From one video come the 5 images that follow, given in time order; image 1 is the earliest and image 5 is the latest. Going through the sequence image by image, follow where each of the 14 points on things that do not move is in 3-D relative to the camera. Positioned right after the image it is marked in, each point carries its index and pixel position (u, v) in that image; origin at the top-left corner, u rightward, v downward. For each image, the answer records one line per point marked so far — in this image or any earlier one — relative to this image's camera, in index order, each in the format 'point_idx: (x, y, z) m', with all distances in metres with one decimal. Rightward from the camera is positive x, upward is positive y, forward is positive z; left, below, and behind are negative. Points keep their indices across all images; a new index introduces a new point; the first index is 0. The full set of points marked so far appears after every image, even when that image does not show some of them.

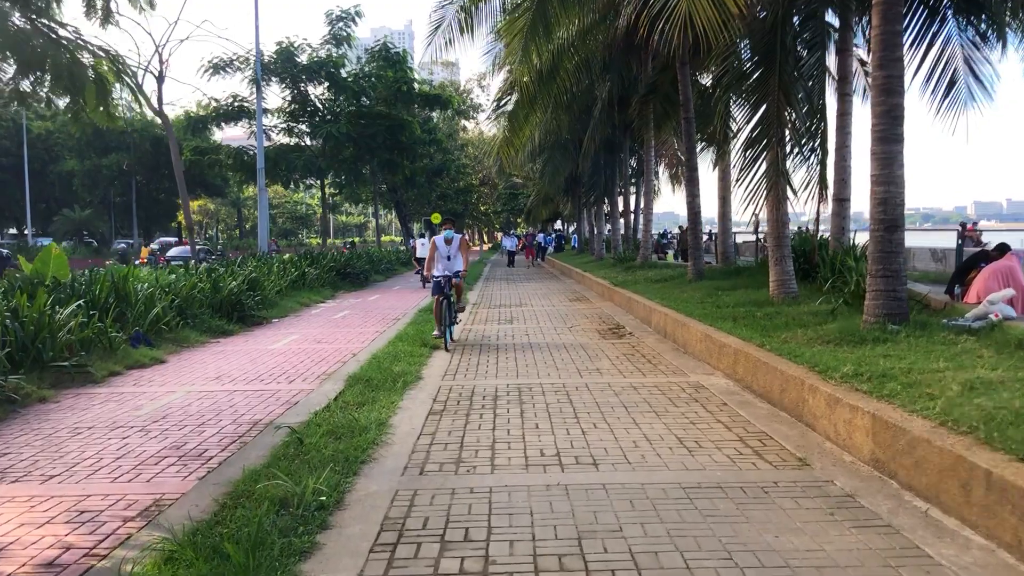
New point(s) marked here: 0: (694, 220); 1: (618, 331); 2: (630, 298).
0: (+5.2, +2.0, +16.1) m
1: (+2.3, -1.0, +12.1) m
2: (+3.0, -0.2, +14.3) m
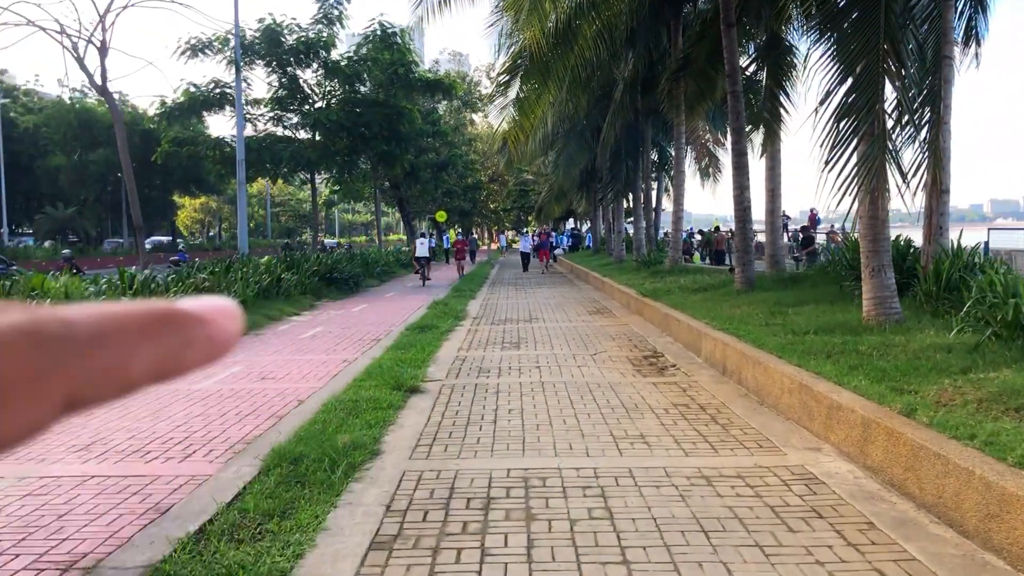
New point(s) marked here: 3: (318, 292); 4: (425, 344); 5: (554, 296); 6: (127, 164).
0: (+5.4, +1.7, +13.2) m
1: (+2.4, -1.2, +9.3) m
2: (+3.2, -0.5, +11.5) m
3: (-6.6, -0.1, +19.1) m
4: (-1.7, -1.1, +10.7) m
5: (+1.4, -0.3, +18.9) m
6: (-9.9, +3.2, +14.5) m
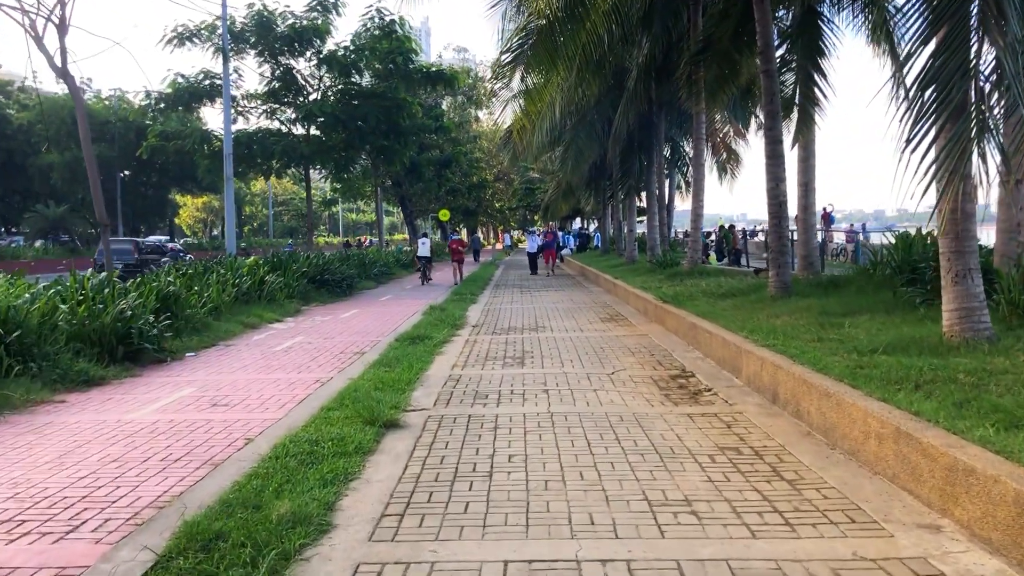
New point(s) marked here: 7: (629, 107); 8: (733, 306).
0: (+5.5, +1.6, +11.6) m
1: (+2.4, -1.4, +7.8) m
2: (+3.3, -0.6, +9.9) m
3: (-6.4, -0.2, +17.7) m
4: (-1.6, -1.2, +9.3) m
5: (+1.5, -0.4, +17.4) m
6: (-9.8, +3.1, +13.1) m
7: (+4.1, +6.3, +19.5) m
8: (+4.4, -0.4, +11.3) m
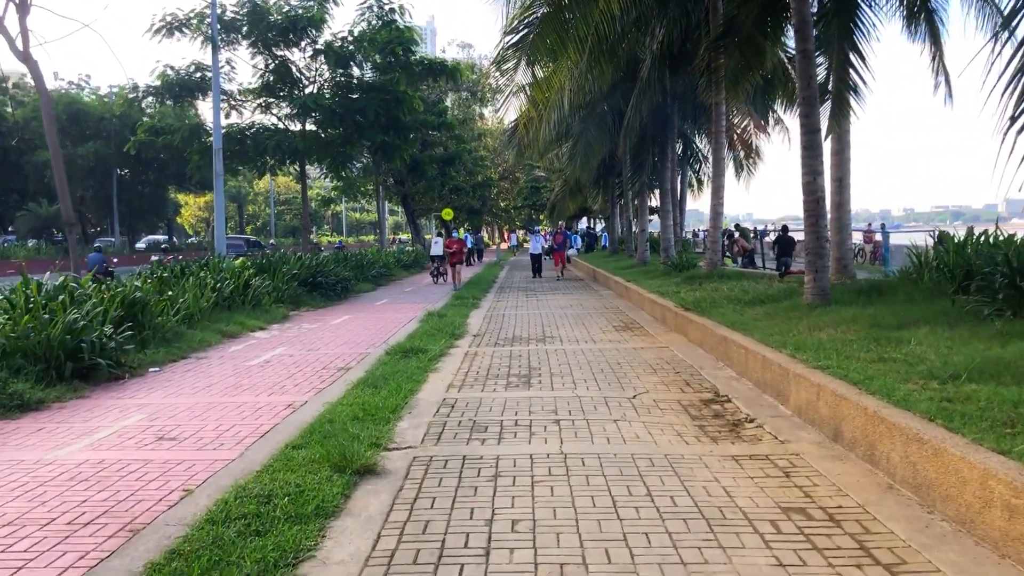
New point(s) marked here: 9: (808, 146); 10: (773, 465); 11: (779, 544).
0: (+5.6, +1.4, +10.4) m
1: (+2.5, -1.5, +6.5) m
2: (+3.3, -0.7, +8.7) m
3: (-6.3, -0.3, +16.6) m
4: (-1.6, -1.3, +8.1) m
5: (+1.7, -0.5, +16.2) m
6: (-9.7, +3.0, +11.9) m
7: (+4.2, +6.2, +18.3) m
8: (+4.5, -0.5, +10.0) m
9: (+5.5, +2.6, +10.4) m
10: (+2.4, -1.6, +5.1) m
11: (+1.8, -1.7, +3.8) m
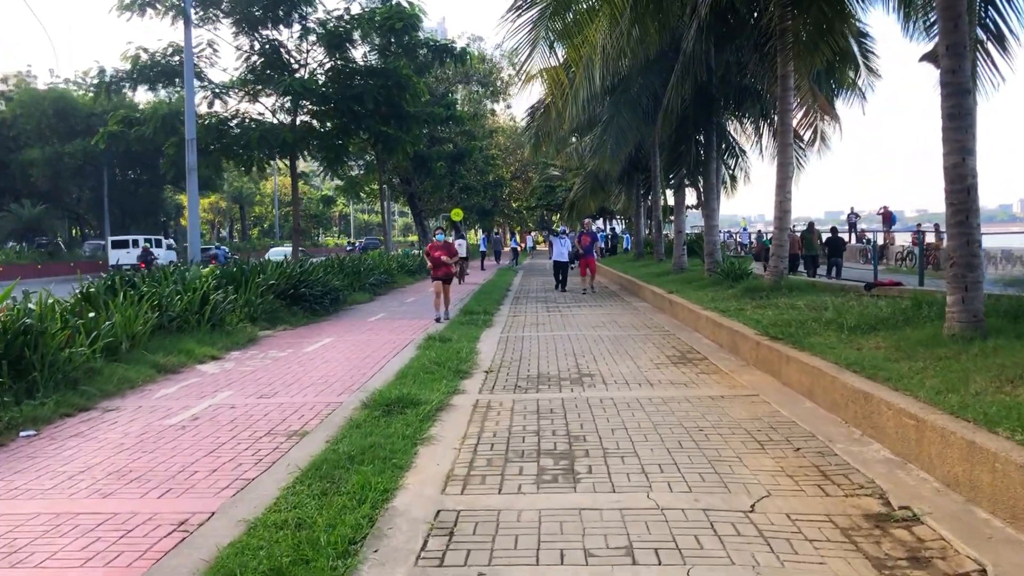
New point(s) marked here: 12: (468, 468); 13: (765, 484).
0: (+5.9, +1.1, +7.4) m
1: (+2.8, -1.8, +3.6) m
2: (+3.6, -1.0, +5.8) m
3: (-5.8, -0.7, +13.8) m
4: (-1.3, -1.6, +5.3) m
5: (+2.2, -0.8, +13.3) m
6: (-9.3, +2.7, +9.3) m
7: (+4.7, +5.9, +15.4) m
8: (+4.8, -0.8, +7.1) m
9: (+5.8, +2.3, +7.4) m
10: (+2.6, -1.9, +2.3) m
11: (+2.1, -2.0, +1.0) m
12: (-0.4, -1.6, +5.2) m
13: (+2.1, -1.6, +4.8) m
